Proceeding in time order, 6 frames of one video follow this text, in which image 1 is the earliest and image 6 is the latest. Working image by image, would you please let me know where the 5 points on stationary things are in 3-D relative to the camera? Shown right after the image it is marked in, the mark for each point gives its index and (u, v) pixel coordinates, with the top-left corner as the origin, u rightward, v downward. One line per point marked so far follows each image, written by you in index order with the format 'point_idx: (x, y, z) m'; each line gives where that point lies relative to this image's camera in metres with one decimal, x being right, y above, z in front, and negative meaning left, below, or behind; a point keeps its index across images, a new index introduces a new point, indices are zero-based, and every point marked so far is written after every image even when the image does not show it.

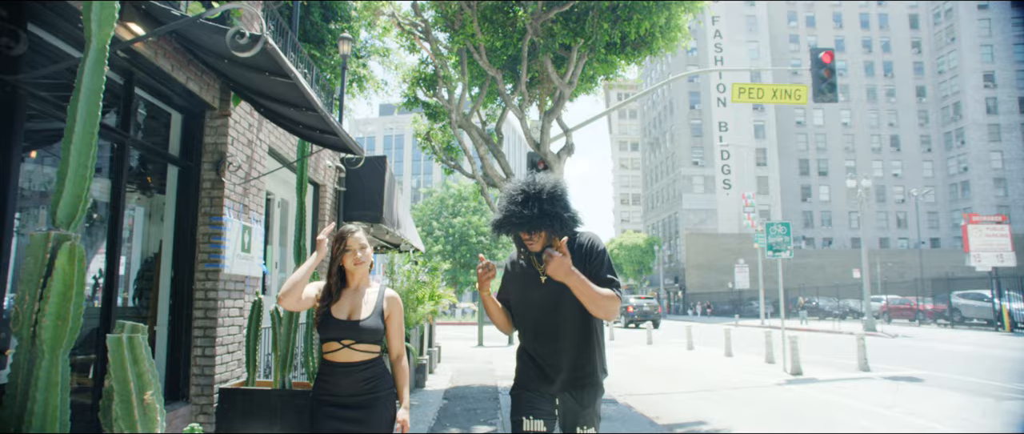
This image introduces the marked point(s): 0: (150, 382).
0: (-1.4, -0.6, +2.4) m
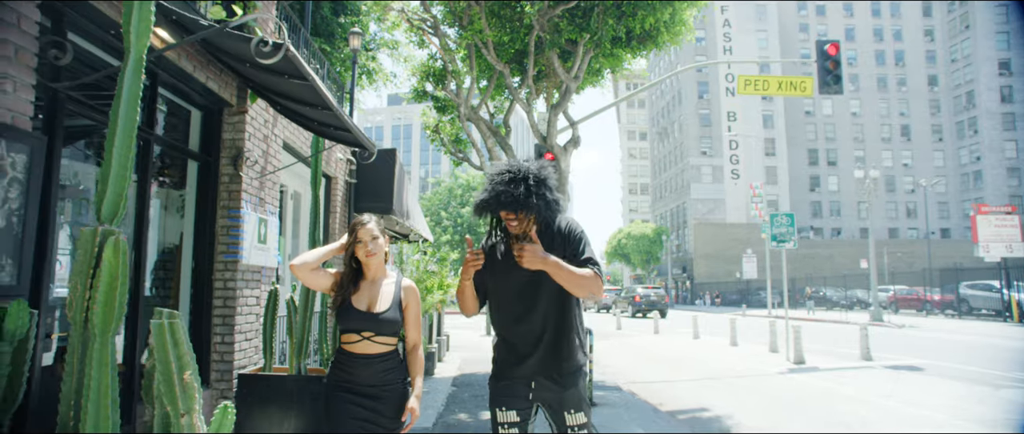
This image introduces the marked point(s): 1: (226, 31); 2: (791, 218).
0: (-1.4, -0.6, +2.7) m
1: (-1.6, +1.0, +3.5) m
2: (+6.3, 0.0, +14.1) m
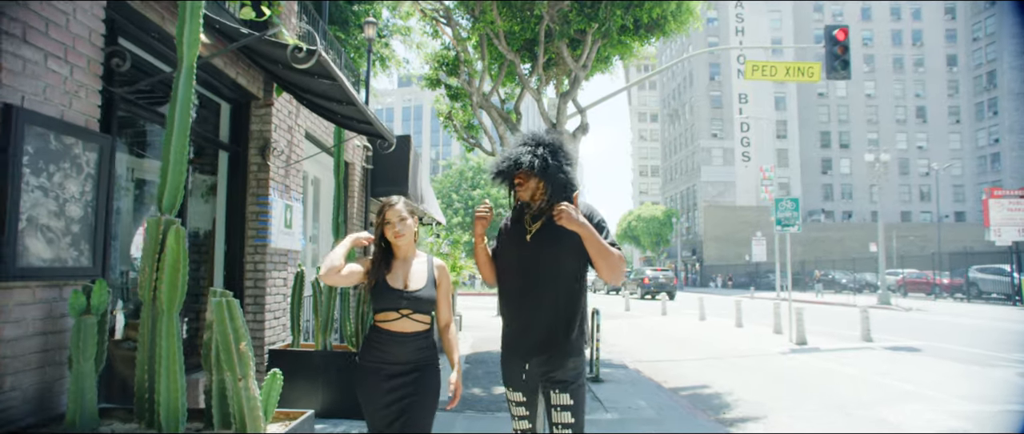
0: (-1.3, -0.6, +3.1) m
1: (-1.5, +1.1, +3.8) m
2: (+6.6, +0.3, +14.4) m
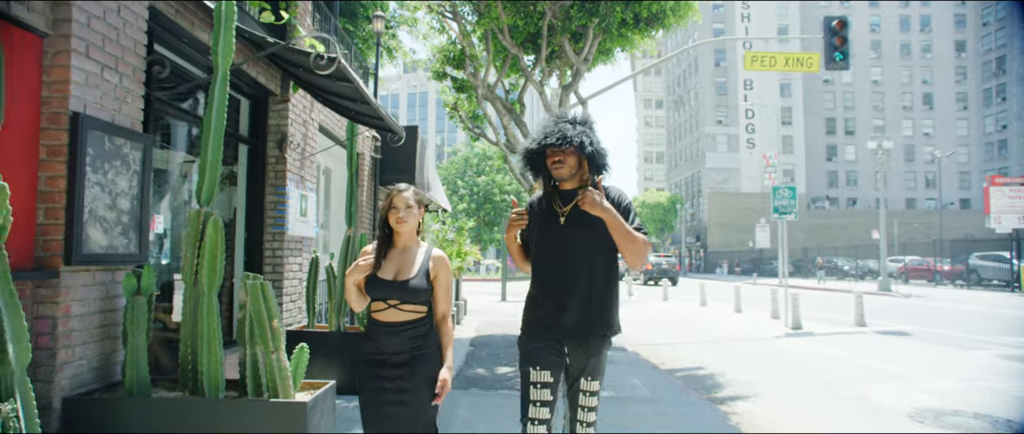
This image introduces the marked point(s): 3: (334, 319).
0: (-1.3, -0.5, +3.5) m
1: (-1.5, +1.2, +4.2) m
2: (+6.7, +0.6, +14.7) m
3: (-1.6, -0.9, +5.6) m
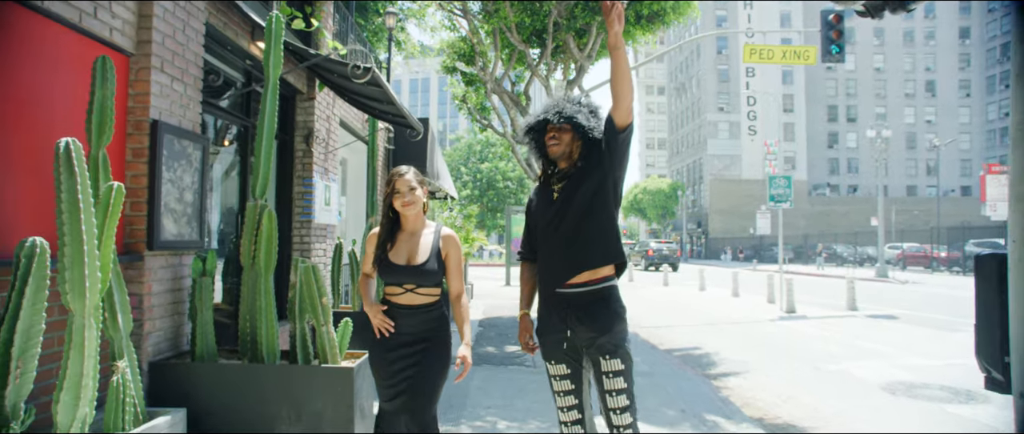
0: (-1.2, -0.5, +4.1) m
1: (-1.4, +1.2, +4.7) m
2: (+6.8, +0.9, +15.2) m
3: (-1.5, -0.8, +6.2) m
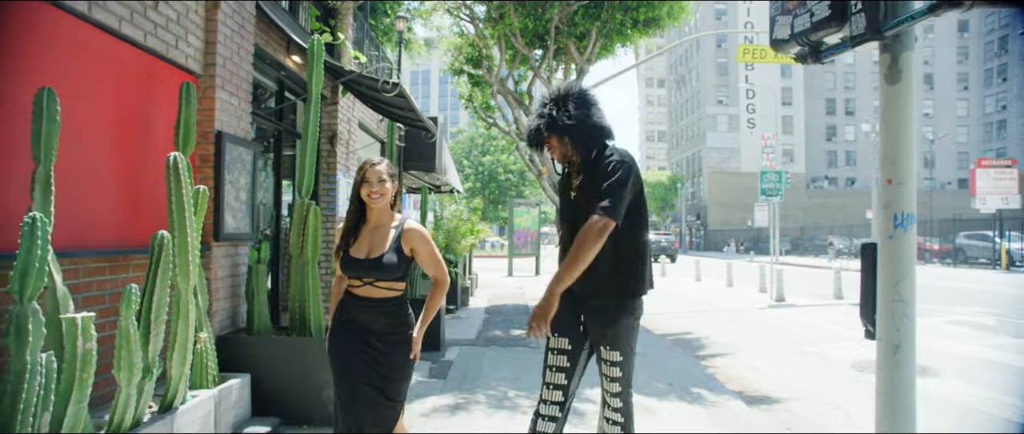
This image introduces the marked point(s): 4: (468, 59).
0: (-1.2, -0.5, +4.8) m
1: (-1.3, +1.3, +5.4) m
2: (+6.9, +1.1, +15.9) m
3: (-1.4, -0.8, +6.9) m
4: (-1.1, +3.7, +13.9) m
